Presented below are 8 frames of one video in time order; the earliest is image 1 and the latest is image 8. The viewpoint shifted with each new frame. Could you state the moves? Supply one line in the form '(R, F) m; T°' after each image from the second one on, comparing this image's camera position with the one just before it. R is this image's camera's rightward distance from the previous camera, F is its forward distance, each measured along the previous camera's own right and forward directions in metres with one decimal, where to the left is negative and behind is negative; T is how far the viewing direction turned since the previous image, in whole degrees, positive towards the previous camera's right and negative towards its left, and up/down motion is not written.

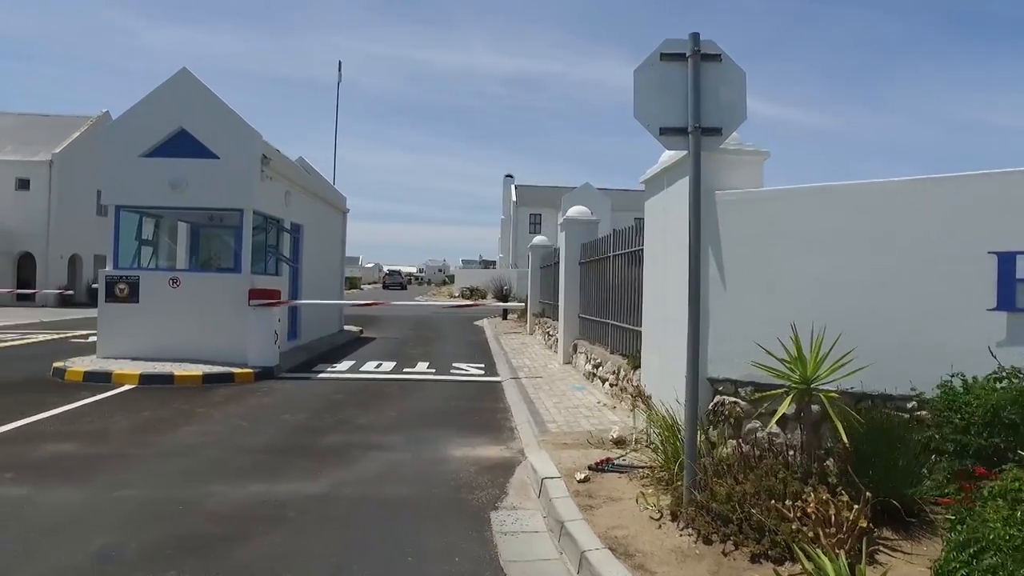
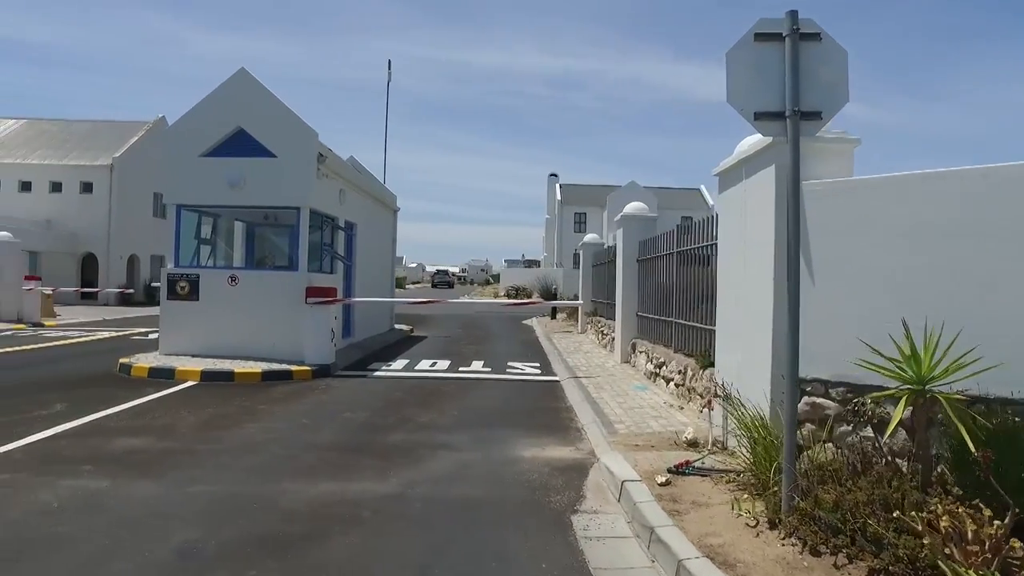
(-0.3, +0.2) m; -3°
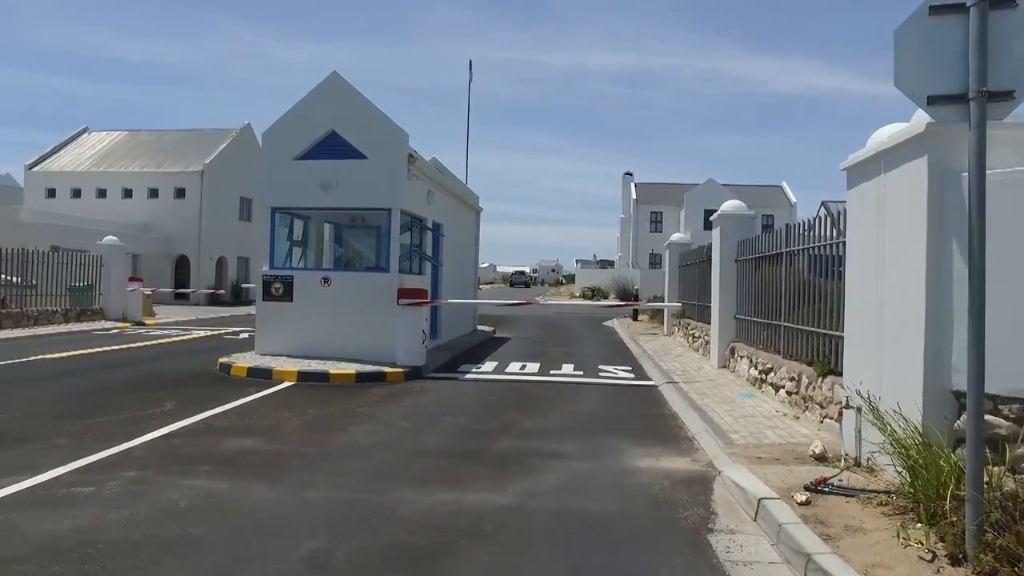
(-0.4, +0.2) m; -6°
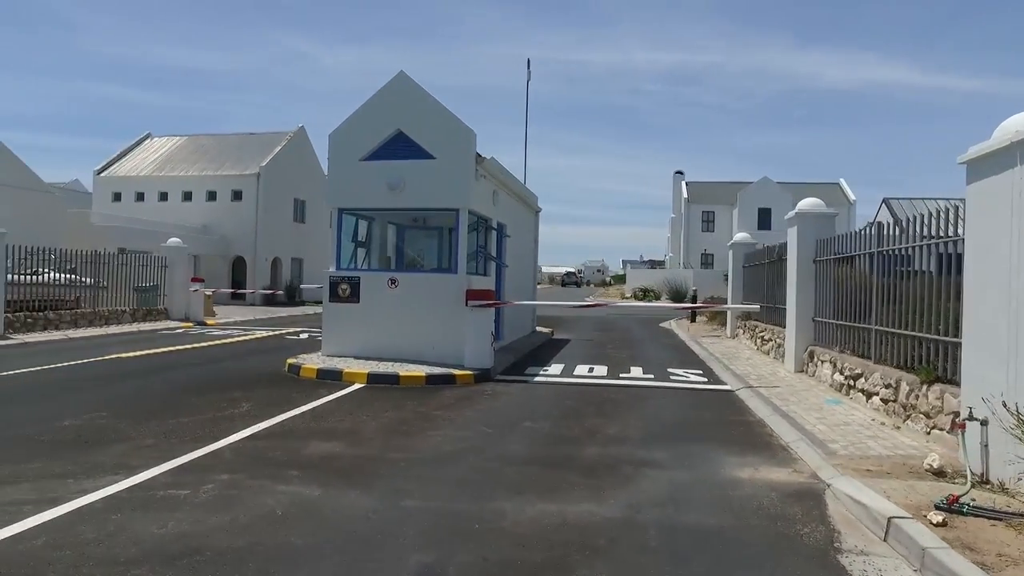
(-0.4, +0.2) m; -3°
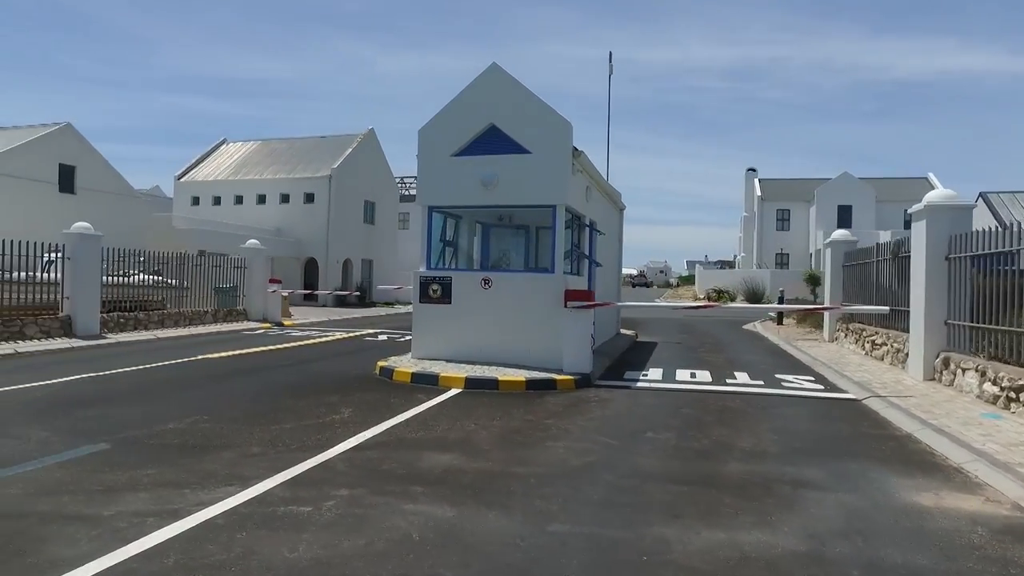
(-0.6, +0.5) m; -5°
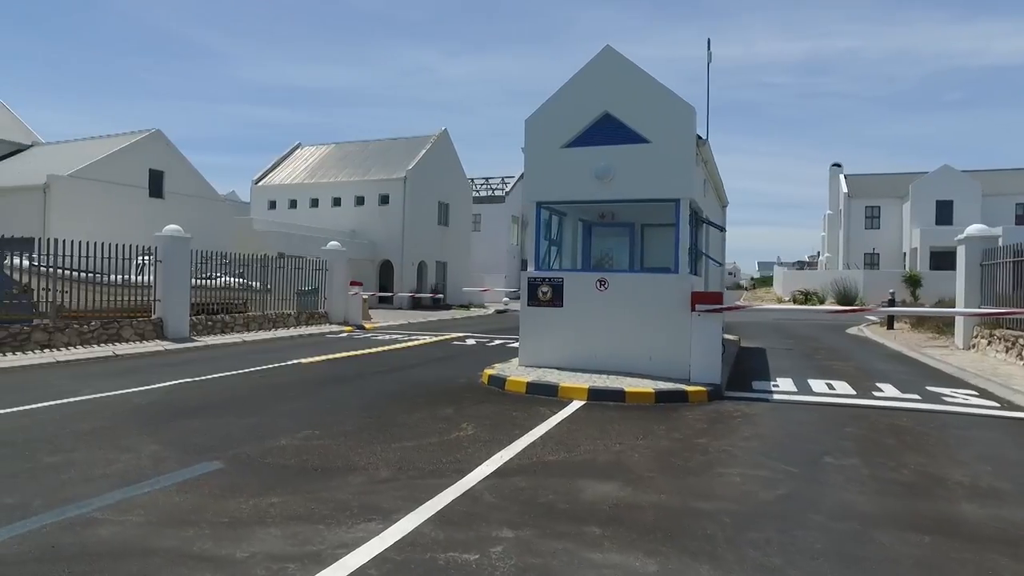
(-0.8, +0.9) m; -5°
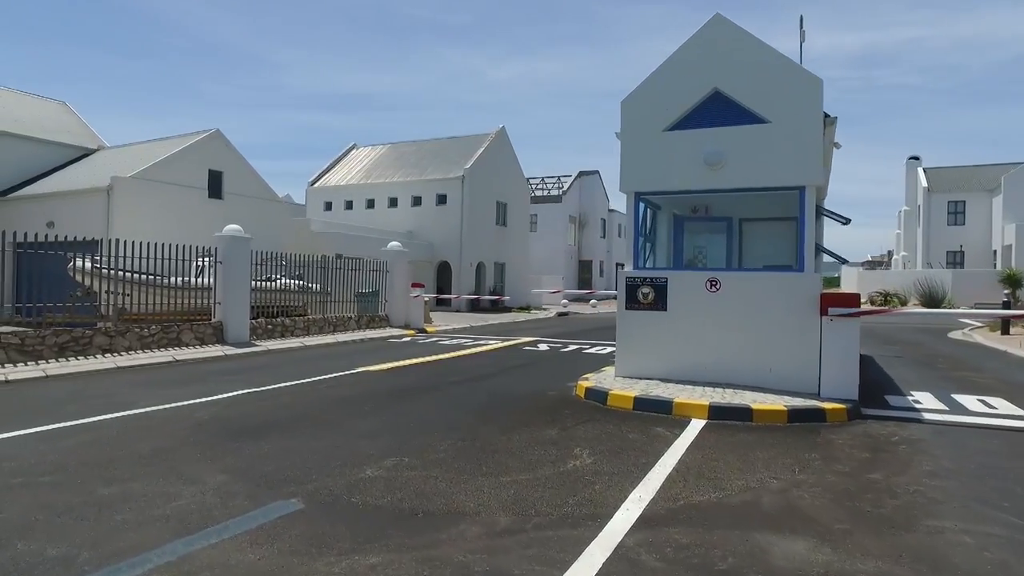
(-0.7, +1.2) m; -4°
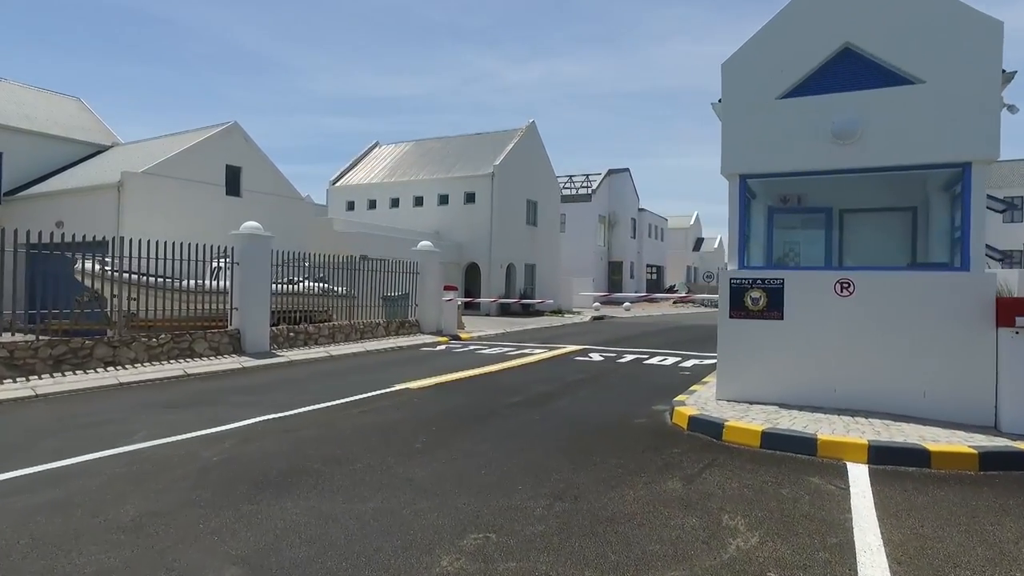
(-0.7, +1.9) m; -1°
